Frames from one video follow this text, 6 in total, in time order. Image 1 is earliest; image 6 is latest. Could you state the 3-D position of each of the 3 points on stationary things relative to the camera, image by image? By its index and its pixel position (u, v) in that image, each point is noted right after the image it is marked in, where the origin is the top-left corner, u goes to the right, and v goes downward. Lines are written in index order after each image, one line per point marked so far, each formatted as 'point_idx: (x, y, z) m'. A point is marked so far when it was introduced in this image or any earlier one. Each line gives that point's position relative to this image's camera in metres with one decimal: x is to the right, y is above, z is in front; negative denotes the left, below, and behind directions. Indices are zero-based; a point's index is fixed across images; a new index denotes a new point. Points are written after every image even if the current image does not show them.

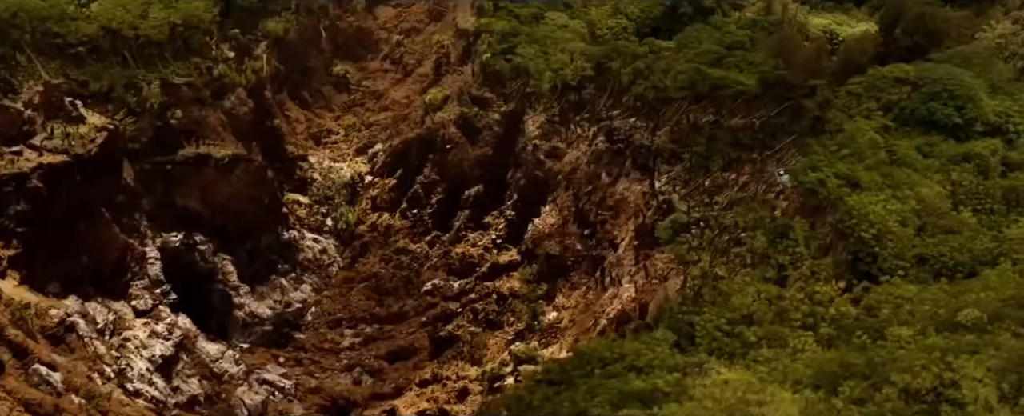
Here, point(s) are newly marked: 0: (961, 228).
0: (+5.9, -0.3, +10.1) m
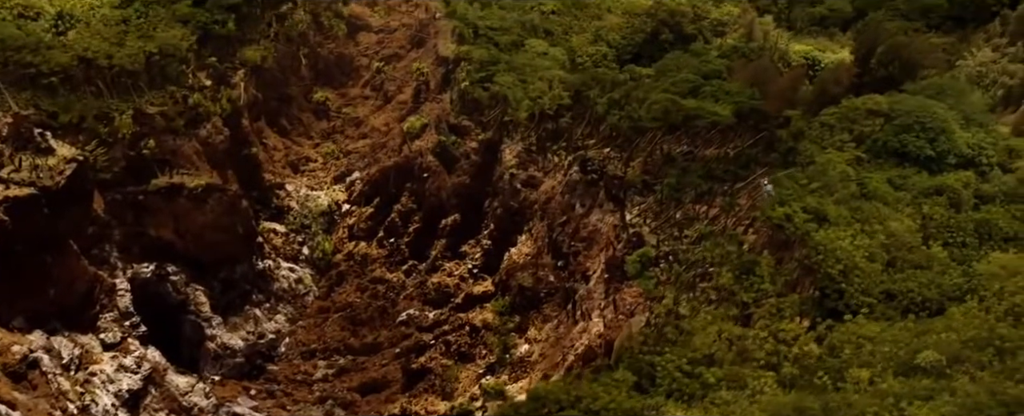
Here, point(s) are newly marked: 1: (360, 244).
0: (+5.4, -0.7, +10.0) m
1: (-3.3, -0.8, +17.1) m
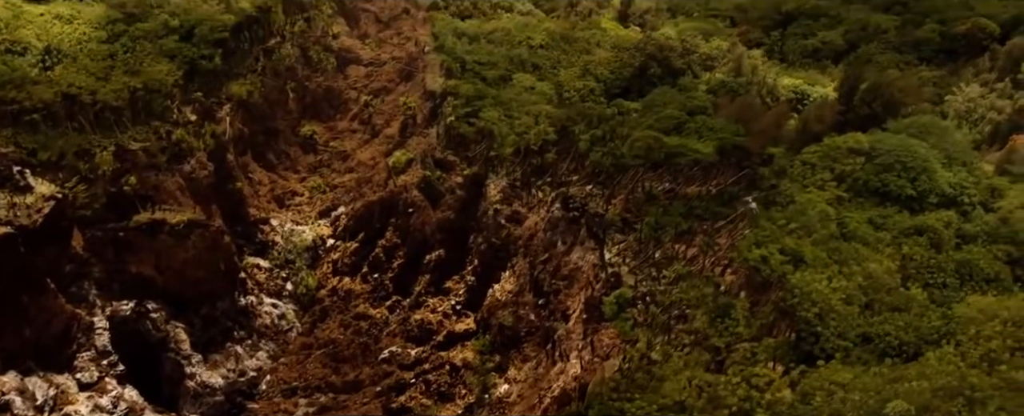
0: (+5.1, -1.3, +10.0) m
1: (-3.7, -1.6, +17.0) m
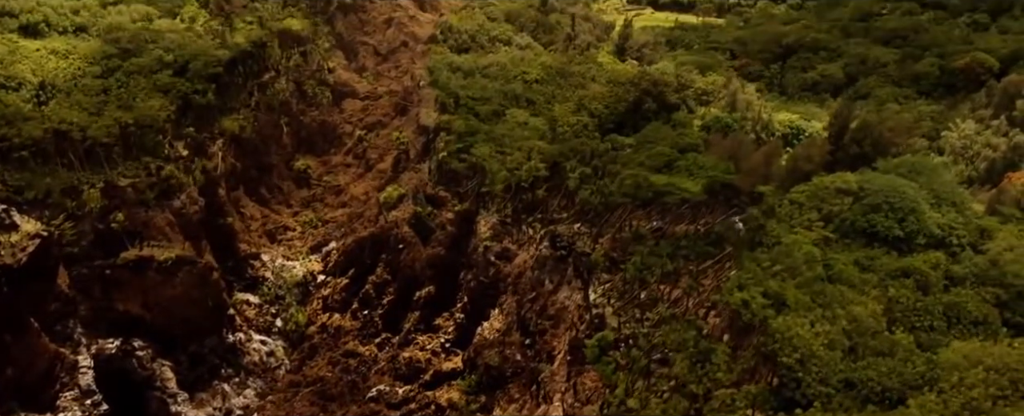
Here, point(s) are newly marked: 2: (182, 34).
0: (+4.9, -1.8, +9.8) m
1: (-3.9, -2.4, +16.9) m
2: (-8.2, +4.4, +18.9) m
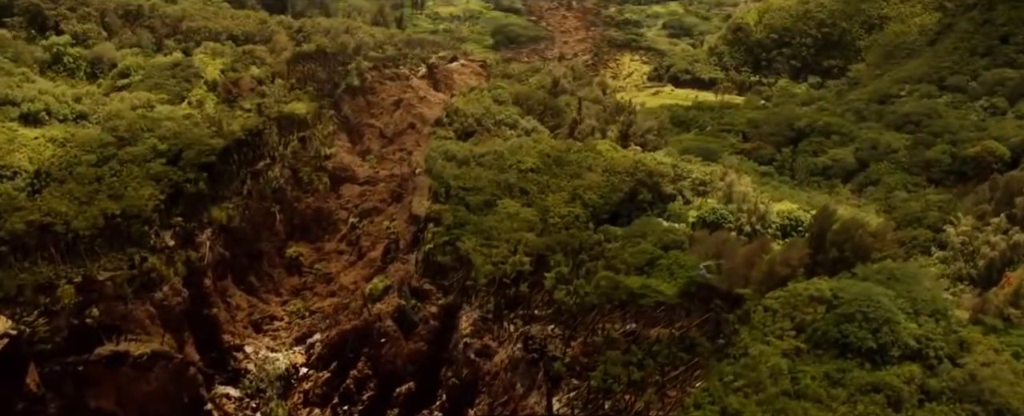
0: (+4.3, -3.2, +9.5) m
1: (-4.3, -4.4, +16.6) m
2: (-8.4, +2.2, +19.5) m
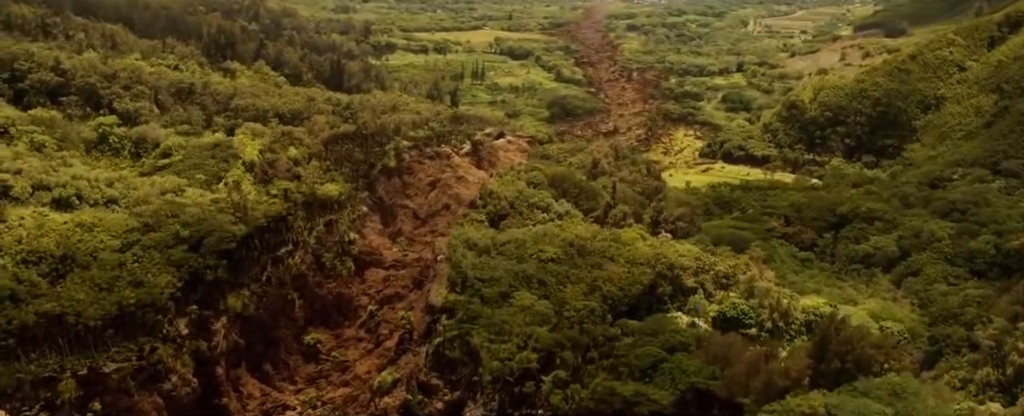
0: (+4.0, -4.7, +9.1) m
1: (-4.2, -6.4, +16.6) m
2: (-8.1, 0.0, +20.3) m
